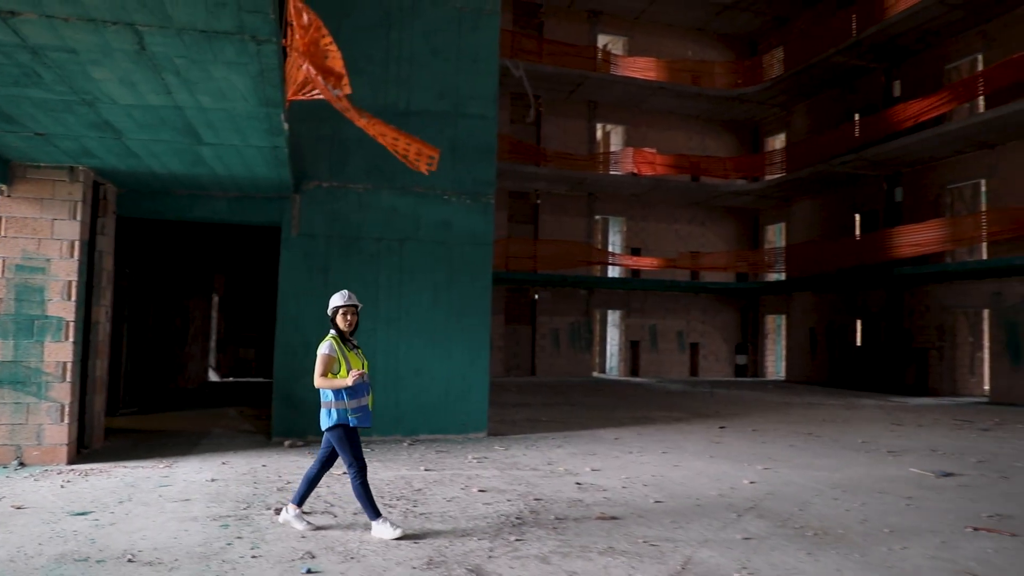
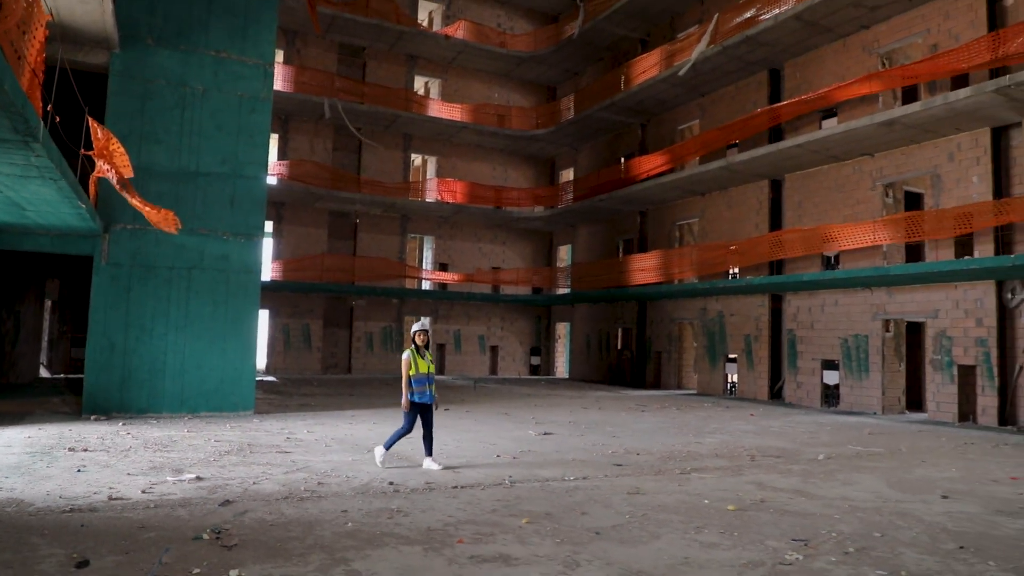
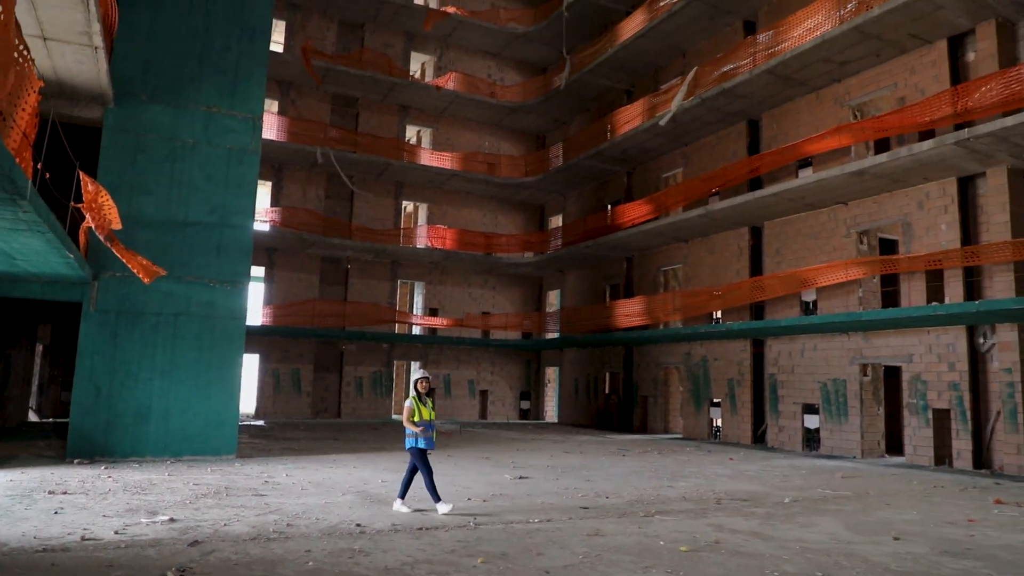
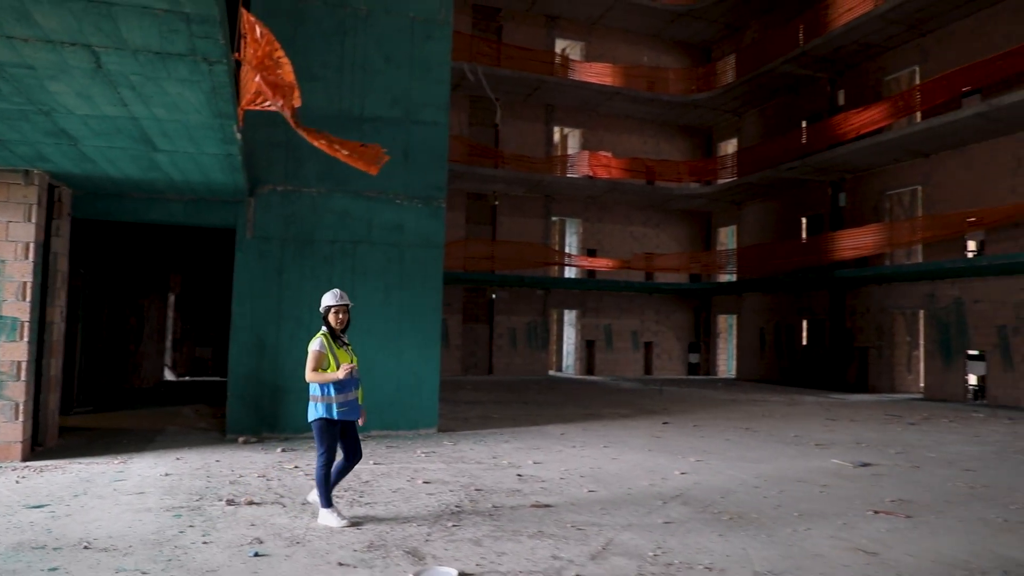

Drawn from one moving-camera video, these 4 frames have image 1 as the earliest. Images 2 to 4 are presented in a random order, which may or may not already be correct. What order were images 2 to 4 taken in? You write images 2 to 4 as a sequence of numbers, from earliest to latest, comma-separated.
4, 2, 3
